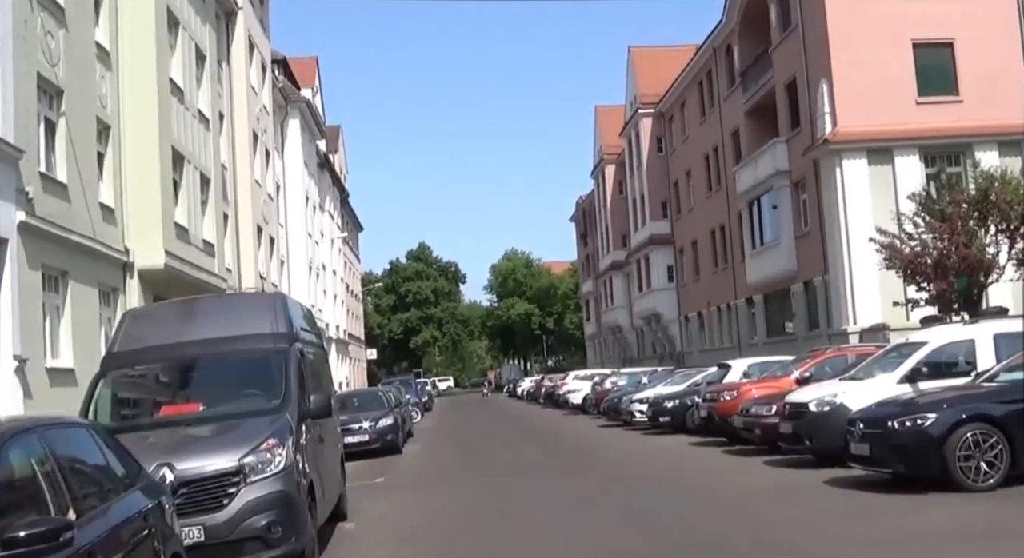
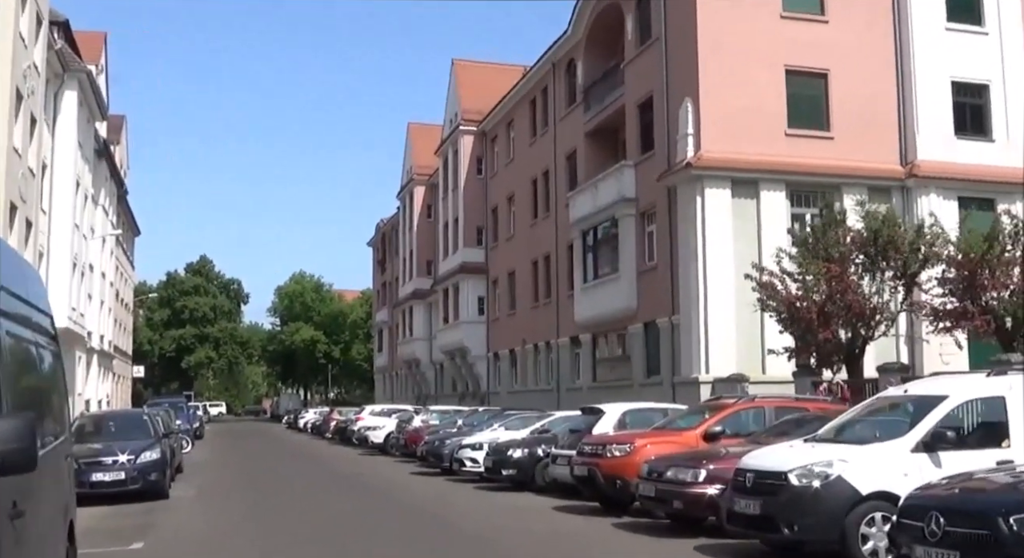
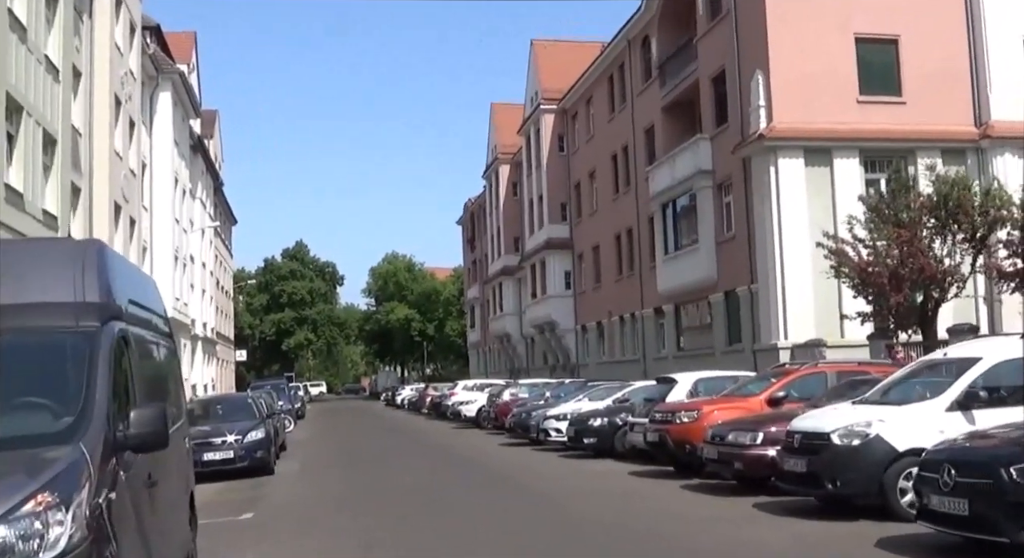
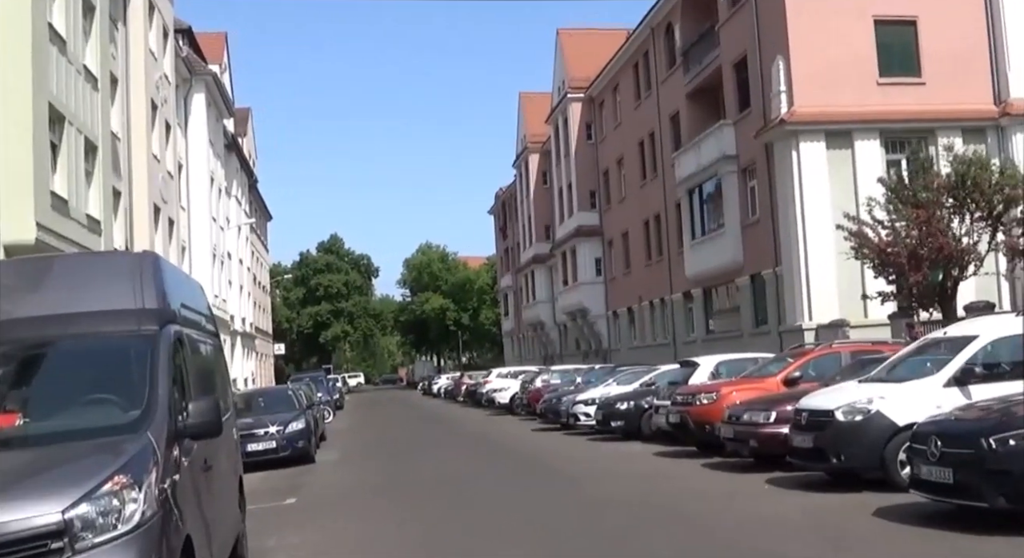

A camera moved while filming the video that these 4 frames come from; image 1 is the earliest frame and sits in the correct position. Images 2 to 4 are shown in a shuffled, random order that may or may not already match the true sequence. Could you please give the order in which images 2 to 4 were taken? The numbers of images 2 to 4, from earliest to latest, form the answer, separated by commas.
4, 3, 2
